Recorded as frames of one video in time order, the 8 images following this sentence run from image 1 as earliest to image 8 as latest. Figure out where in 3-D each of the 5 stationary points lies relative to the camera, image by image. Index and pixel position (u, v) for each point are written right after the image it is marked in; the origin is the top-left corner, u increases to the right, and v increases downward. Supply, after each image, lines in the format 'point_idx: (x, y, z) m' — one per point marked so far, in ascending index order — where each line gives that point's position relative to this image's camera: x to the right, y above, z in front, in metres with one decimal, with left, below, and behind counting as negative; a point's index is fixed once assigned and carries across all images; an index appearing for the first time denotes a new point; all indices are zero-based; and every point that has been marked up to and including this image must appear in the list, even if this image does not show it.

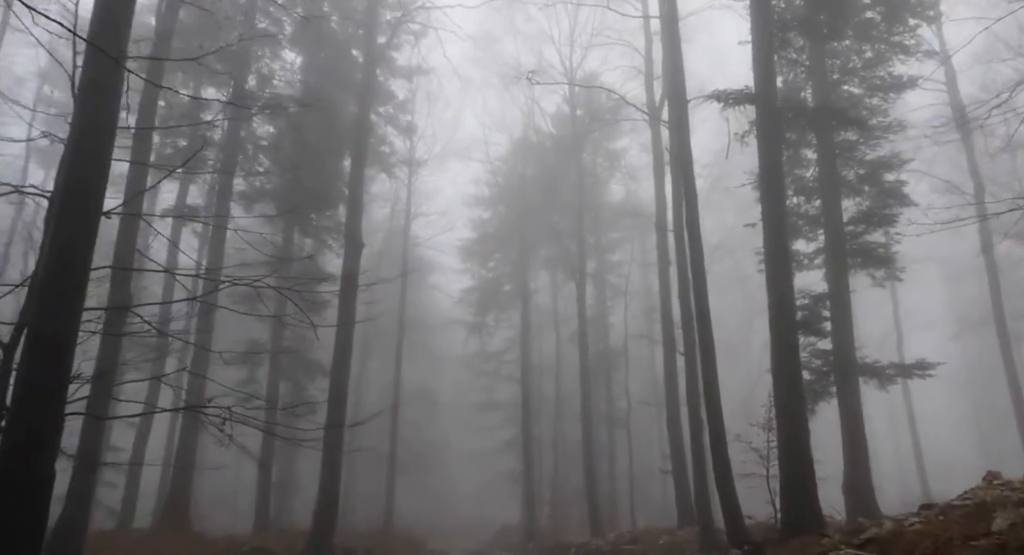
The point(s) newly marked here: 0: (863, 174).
0: (+6.3, +1.9, +15.3) m
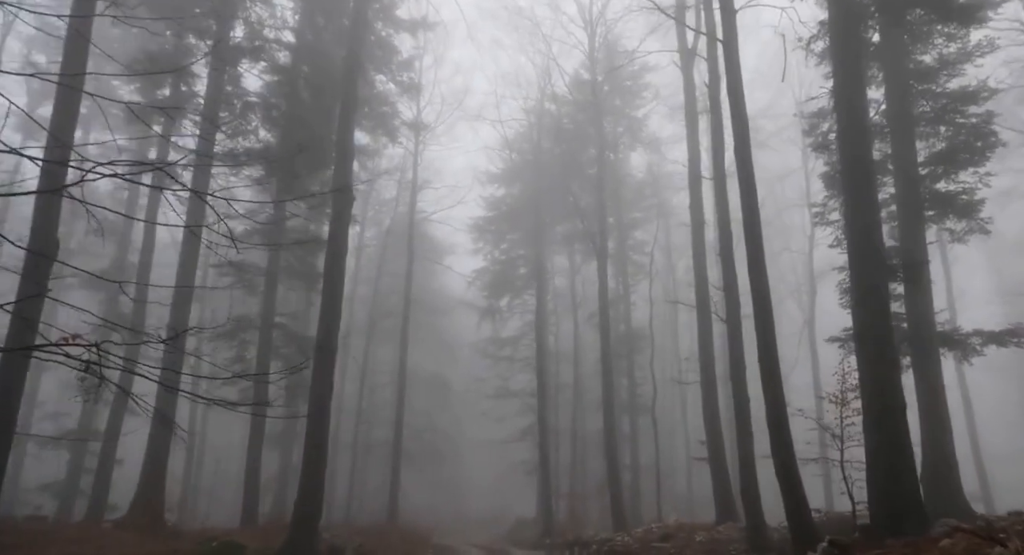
0: (+6.6, +2.5, +13.2) m
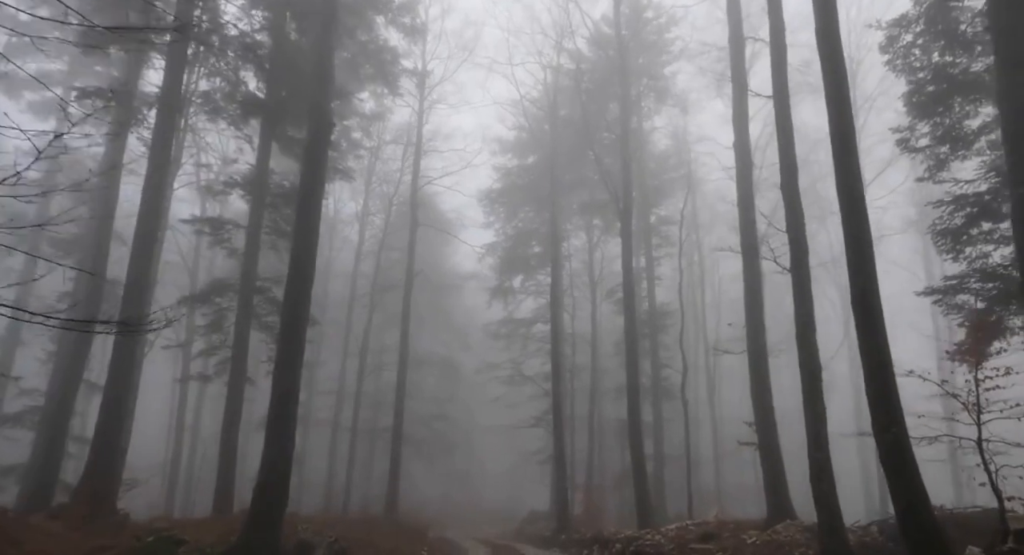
0: (+6.7, +3.2, +10.9) m
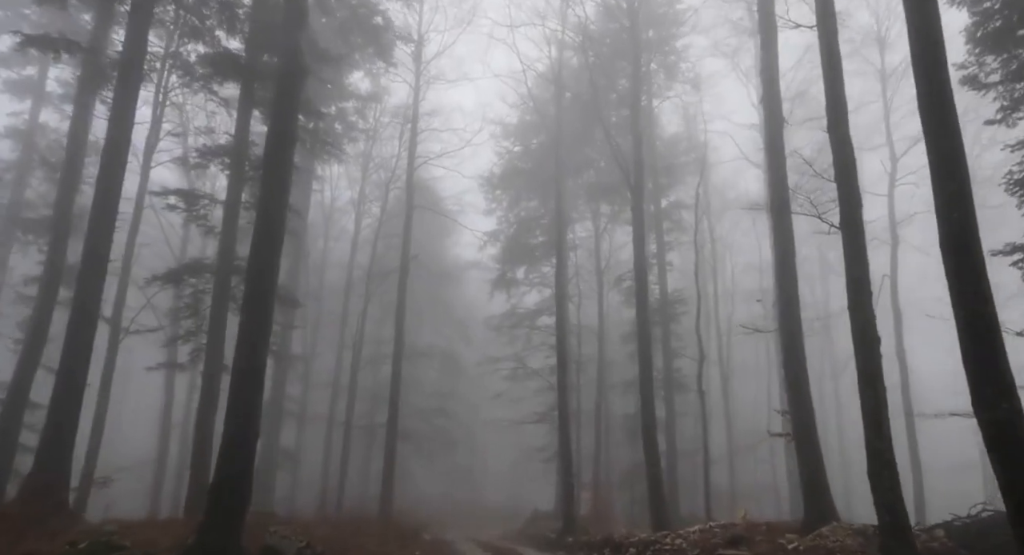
0: (+6.7, +3.6, +9.4) m
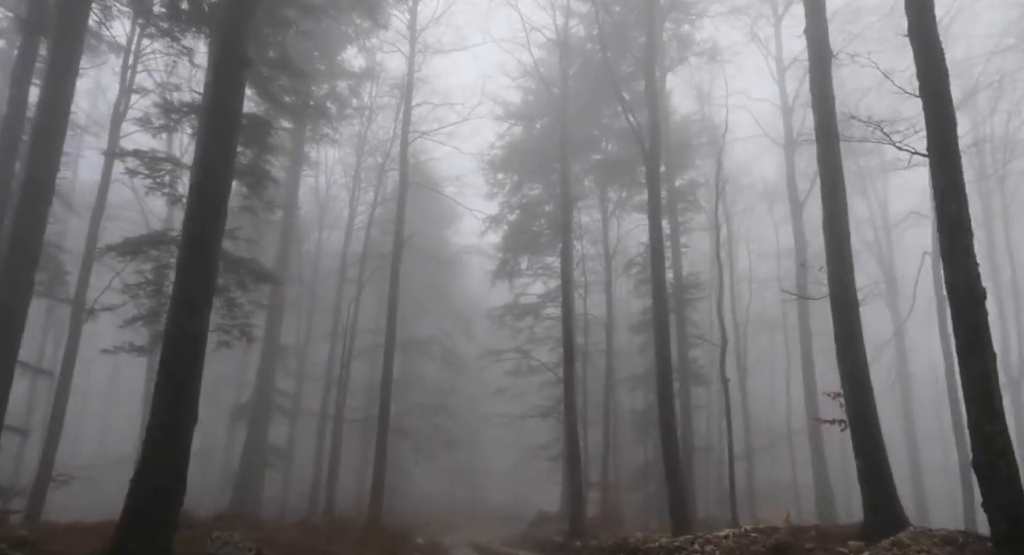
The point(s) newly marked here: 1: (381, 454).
0: (+6.7, +4.0, +7.8) m
1: (-2.9, -4.0, +19.4) m
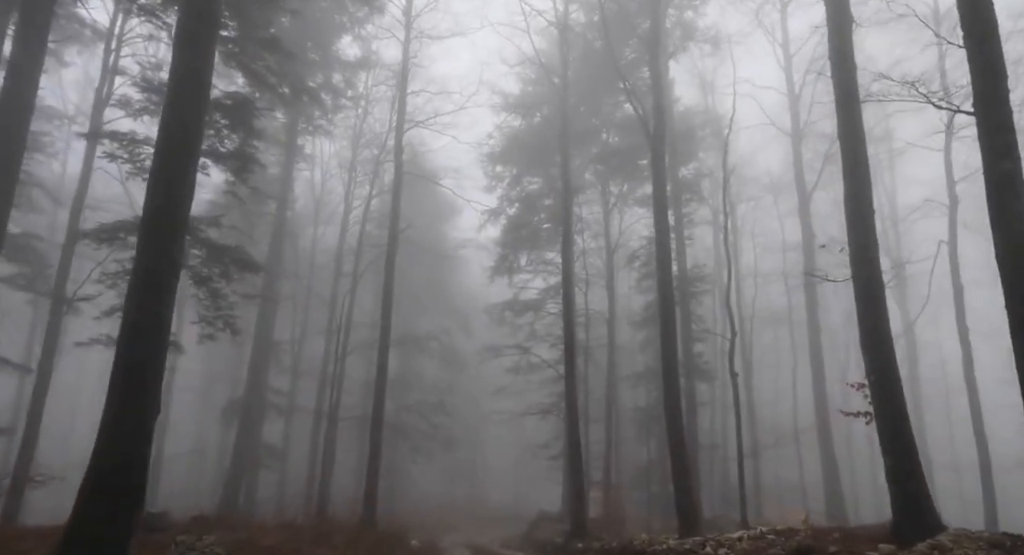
0: (+6.7, +4.2, +7.1) m
1: (-2.9, -3.9, +18.8) m
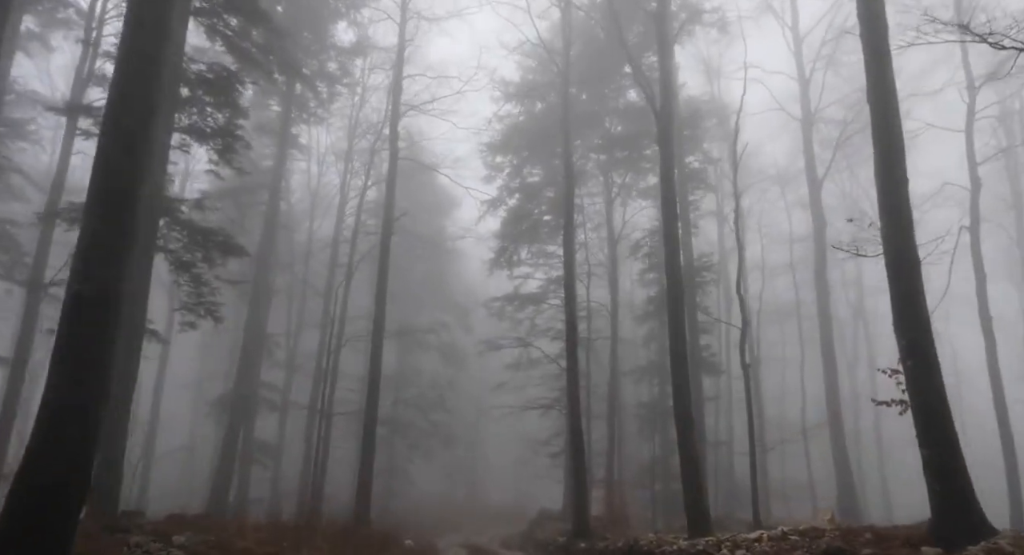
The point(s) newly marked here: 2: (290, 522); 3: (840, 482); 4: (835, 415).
0: (+6.7, +4.4, +6.3) m
1: (-2.9, -3.6, +18.0) m
2: (-4.3, -4.7, +16.4) m
3: (+7.2, -4.5, +18.7) m
4: (+7.3, -3.1, +19.2) m
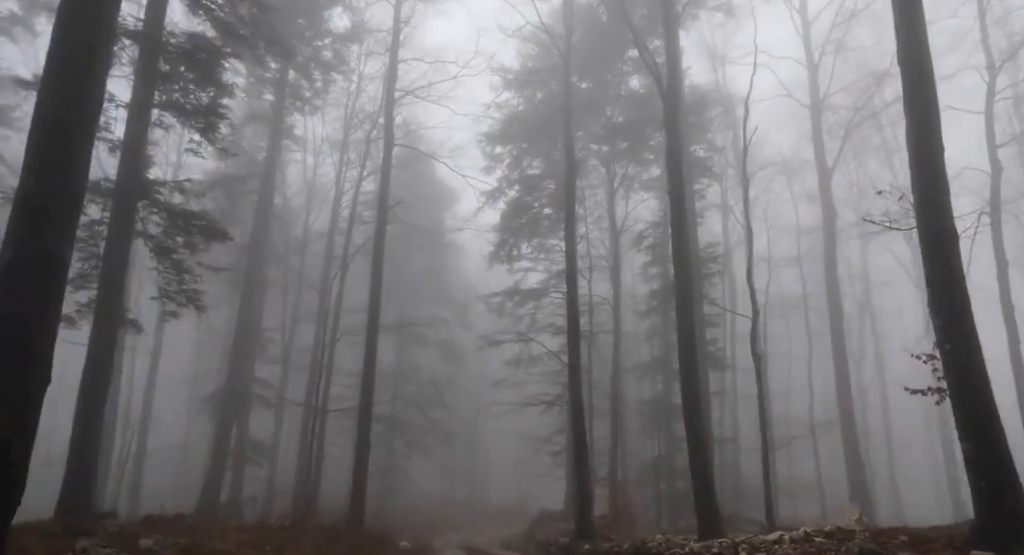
0: (+6.6, +4.6, +5.7) m
1: (-2.9, -3.5, +17.4) m
2: (-4.3, -4.5, +15.8) m
3: (+7.2, -4.3, +18.1) m
4: (+7.3, -2.9, +18.6) m
